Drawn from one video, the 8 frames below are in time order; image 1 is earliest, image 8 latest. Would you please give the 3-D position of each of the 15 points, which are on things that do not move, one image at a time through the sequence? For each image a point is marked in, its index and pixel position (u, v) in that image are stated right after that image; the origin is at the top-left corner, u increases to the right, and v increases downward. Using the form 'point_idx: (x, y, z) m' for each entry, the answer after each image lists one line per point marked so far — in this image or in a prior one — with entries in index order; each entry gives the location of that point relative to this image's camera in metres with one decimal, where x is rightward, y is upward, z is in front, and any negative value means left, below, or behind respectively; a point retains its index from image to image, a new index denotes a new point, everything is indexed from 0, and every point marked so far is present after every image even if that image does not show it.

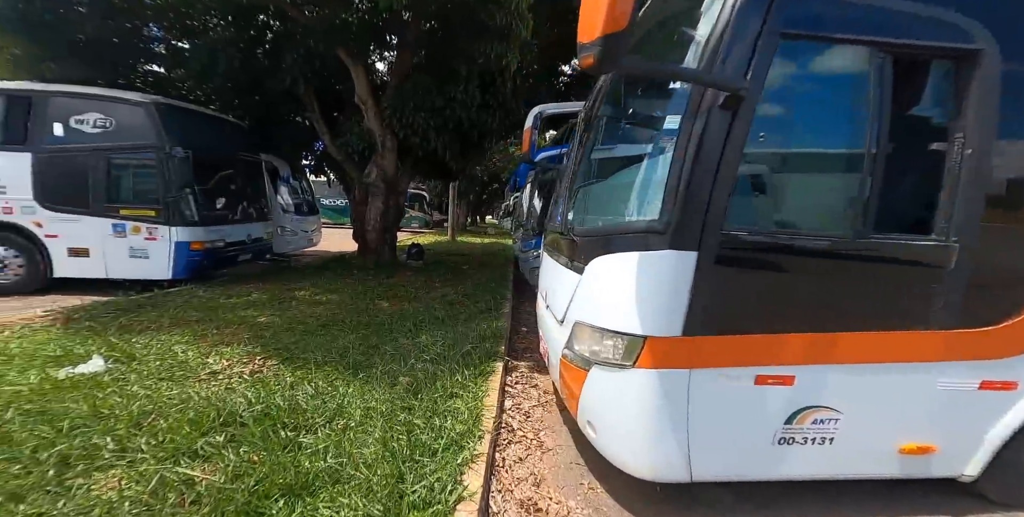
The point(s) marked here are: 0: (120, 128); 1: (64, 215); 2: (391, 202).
0: (-5.8, +2.1, +6.2) m
1: (-6.6, +0.7, +6.2) m
2: (-2.4, +1.1, +8.3) m
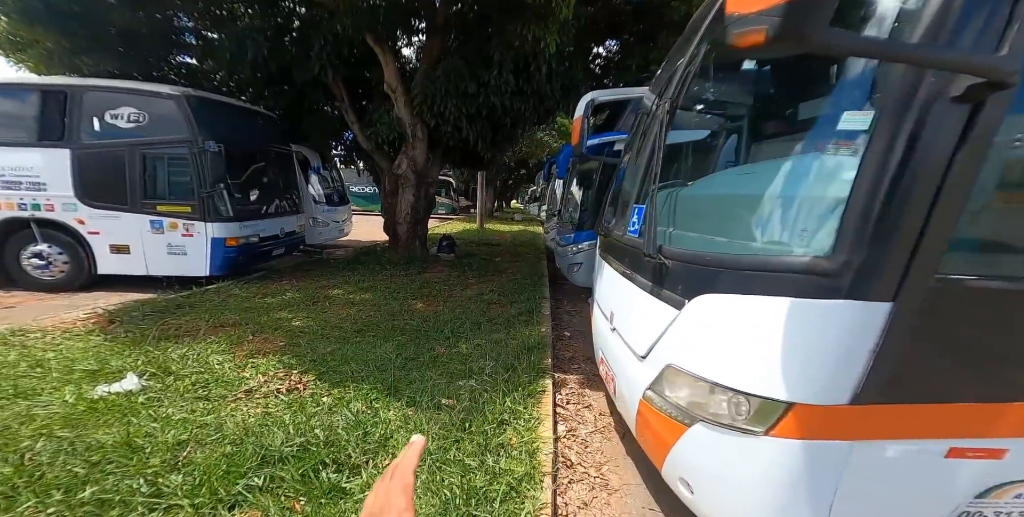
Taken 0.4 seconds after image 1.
0: (-5.2, +2.1, +6.1) m
1: (-6.0, +0.7, +6.2) m
2: (-1.7, +1.2, +8.0) m
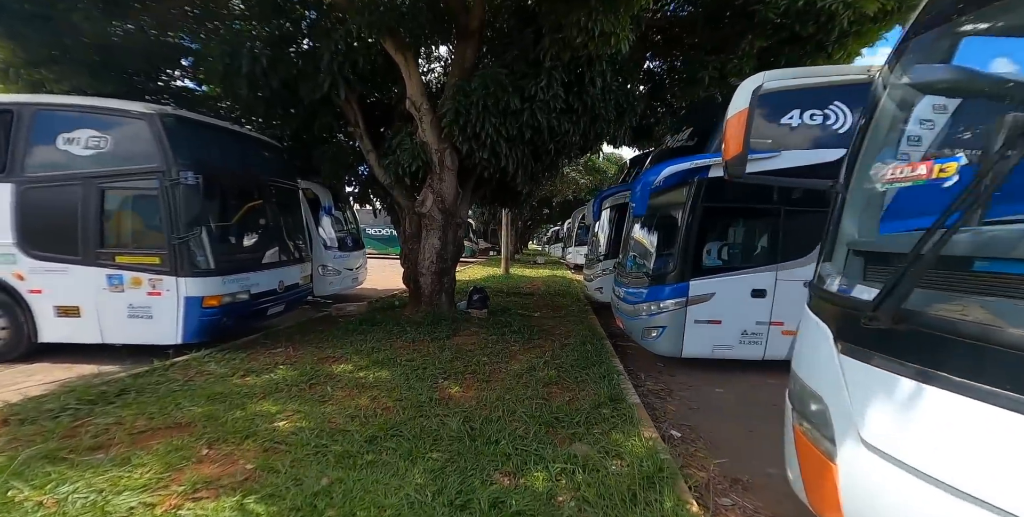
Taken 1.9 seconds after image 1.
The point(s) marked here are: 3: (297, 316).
0: (-4.6, +1.4, +4.9) m
1: (-5.3, 0.0, +4.9) m
2: (-1.0, +0.4, +6.6) m
3: (-4.1, -1.1, +8.0) m
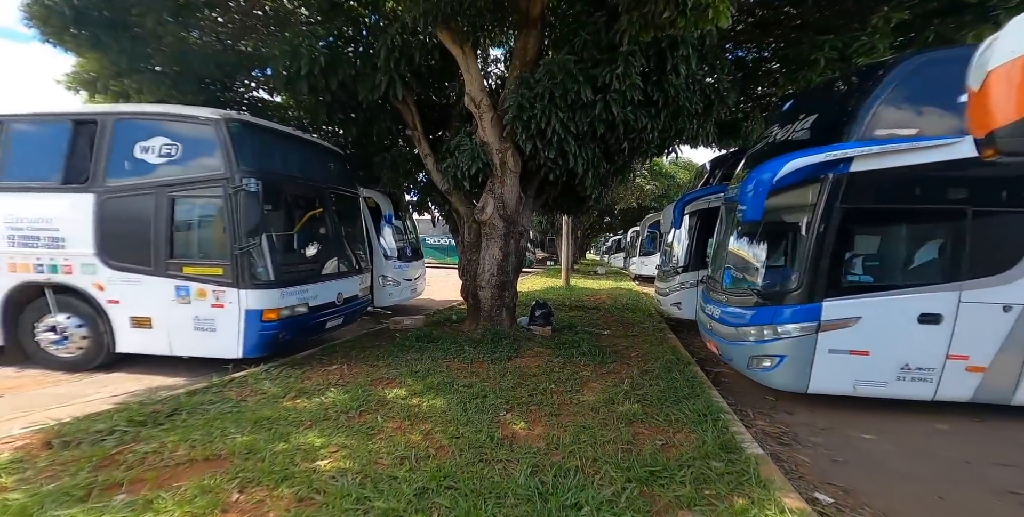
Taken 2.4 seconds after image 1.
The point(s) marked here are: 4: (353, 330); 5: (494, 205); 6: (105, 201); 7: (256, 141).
0: (-3.8, +1.2, +4.9) m
1: (-4.5, -0.2, +4.9) m
2: (0.0, +0.2, +6.0) m
3: (-3.0, -1.3, +7.8) m
4: (-3.0, -1.4, +7.7) m
5: (-0.2, +0.7, +5.8) m
6: (-4.7, +0.7, +4.9) m
7: (-3.2, +1.5, +5.2) m
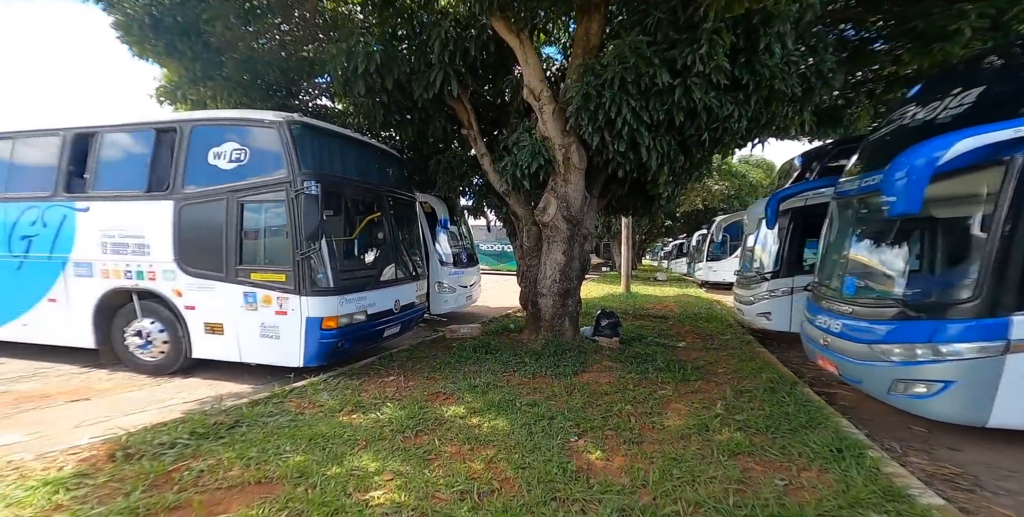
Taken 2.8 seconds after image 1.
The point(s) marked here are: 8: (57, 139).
0: (-3.1, +1.1, +4.9) m
1: (-3.8, -0.3, +5.0) m
2: (+0.8, +0.1, +5.6) m
3: (-1.9, -1.5, +7.7) m
4: (-1.9, -1.5, +7.6) m
5: (+0.6, +0.7, +5.4) m
6: (-4.0, +0.6, +5.0) m
7: (-2.4, +1.4, +5.1) m
8: (-5.7, +1.6, +5.3) m
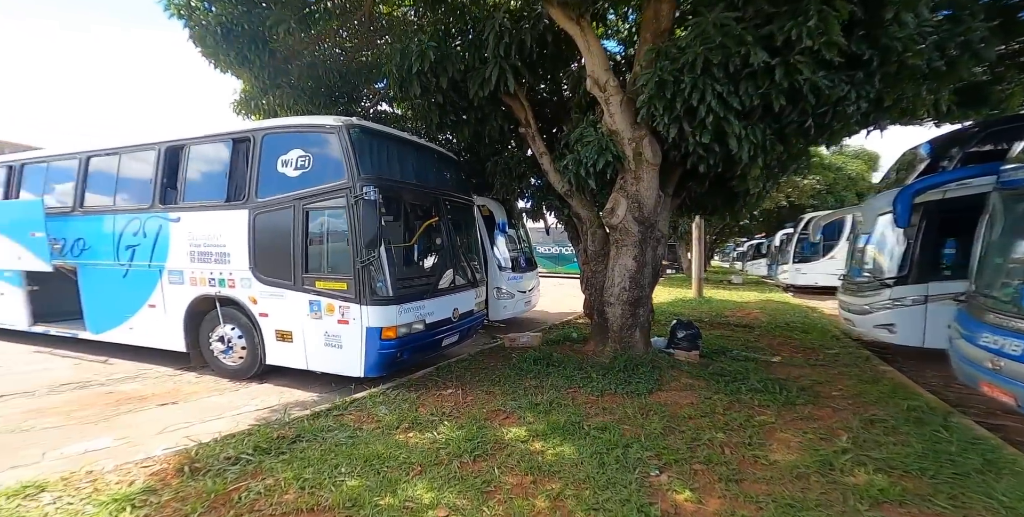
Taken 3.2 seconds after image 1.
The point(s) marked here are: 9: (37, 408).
0: (-2.3, +1.0, +5.0) m
1: (-3.1, -0.4, +5.1) m
2: (+1.6, +0.1, +5.1) m
3: (-0.7, -1.6, +7.5) m
4: (-0.8, -1.6, +7.4) m
5: (+1.3, +0.6, +4.9) m
6: (-3.3, +0.5, +5.2) m
7: (-1.7, +1.3, +5.1) m
8: (-4.9, +1.5, +5.8) m
9: (-5.1, -1.6, +4.4) m
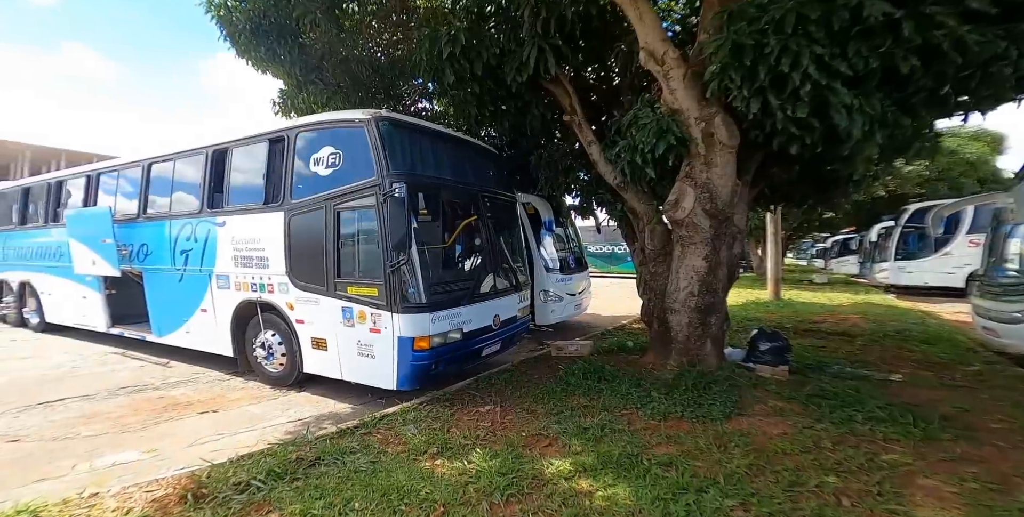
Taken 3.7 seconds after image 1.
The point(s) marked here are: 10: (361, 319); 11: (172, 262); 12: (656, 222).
0: (-1.9, +1.0, +4.7) m
1: (-2.5, -0.4, +5.0) m
2: (+2.1, +0.1, +4.3) m
3: (+0.1, -1.6, +7.0) m
4: (+0.1, -1.6, +6.9) m
5: (+1.8, +0.6, +4.1) m
6: (-2.8, +0.4, +5.1) m
7: (-1.2, +1.3, +4.7) m
8: (-4.3, +1.4, +5.8) m
9: (-4.6, -1.7, +4.5) m
10: (-1.7, -0.7, +4.5) m
11: (-5.0, -0.1, +6.2) m
12: (+1.6, +0.4, +4.8) m
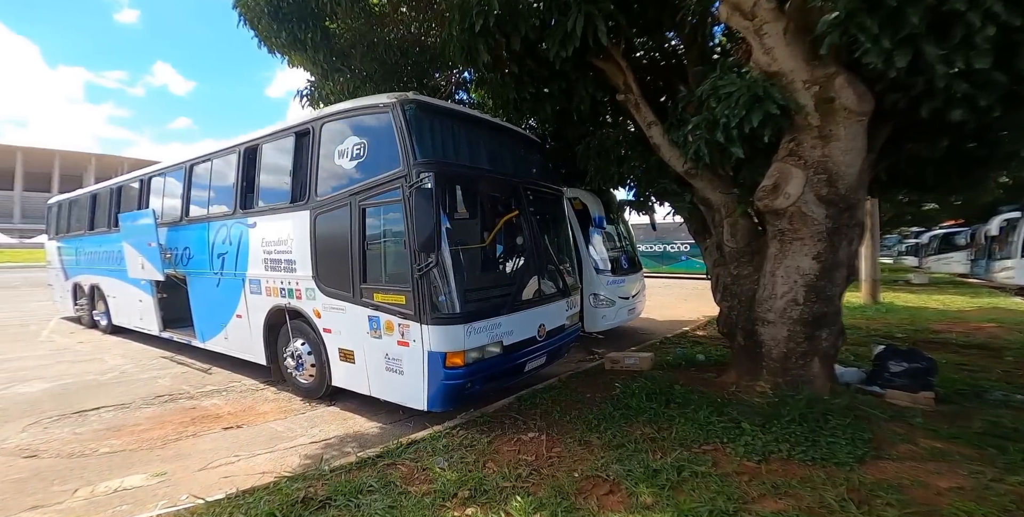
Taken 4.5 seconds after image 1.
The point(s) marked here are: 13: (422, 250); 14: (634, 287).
0: (-1.4, +1.0, +4.2) m
1: (-2.0, -0.5, +4.6) m
2: (+2.5, +0.1, +3.3) m
3: (+0.8, -1.6, +6.3) m
4: (+0.8, -1.6, +6.2) m
5: (+2.1, +0.6, +3.2) m
6: (-2.2, +0.4, +4.7) m
7: (-0.8, +1.2, +4.2) m
8: (-3.7, +1.4, +5.6) m
9: (-4.1, -1.7, +4.4) m
10: (-1.2, -0.7, +4.0) m
11: (-4.4, -0.1, +6.1) m
12: (+2.1, +0.4, +3.9) m
13: (-0.7, +0.1, +3.8) m
14: (+2.4, -0.6, +8.0) m
